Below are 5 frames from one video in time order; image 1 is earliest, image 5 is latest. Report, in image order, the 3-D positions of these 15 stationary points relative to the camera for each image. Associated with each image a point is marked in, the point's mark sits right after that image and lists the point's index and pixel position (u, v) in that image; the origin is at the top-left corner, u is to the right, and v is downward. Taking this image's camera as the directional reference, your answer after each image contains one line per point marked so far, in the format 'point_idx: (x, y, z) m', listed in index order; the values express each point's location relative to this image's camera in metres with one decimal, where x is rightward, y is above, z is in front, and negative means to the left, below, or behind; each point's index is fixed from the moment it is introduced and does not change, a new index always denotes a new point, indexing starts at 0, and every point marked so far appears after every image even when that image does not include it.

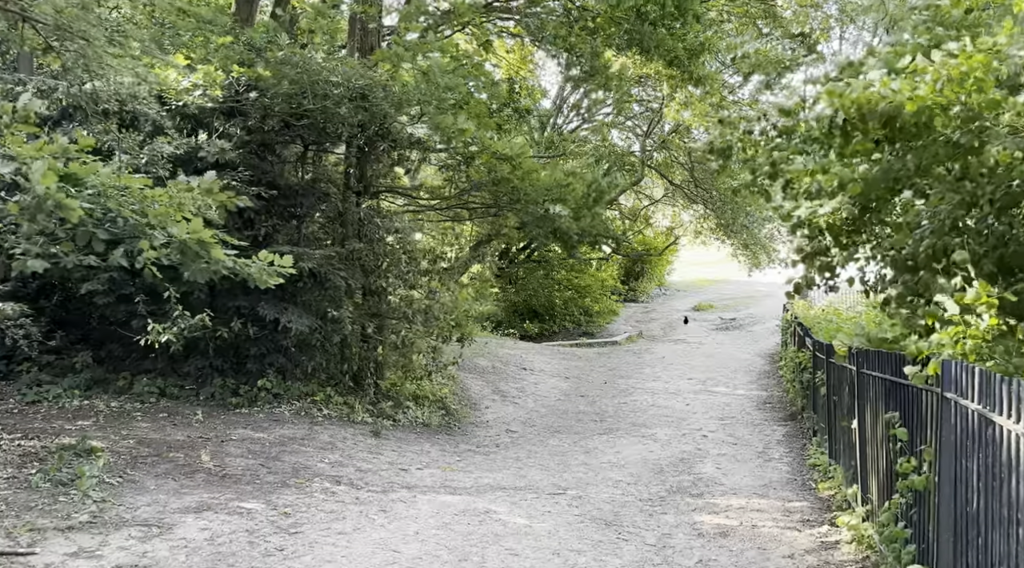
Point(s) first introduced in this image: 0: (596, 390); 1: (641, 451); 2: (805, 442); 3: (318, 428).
0: (+1.4, -1.8, +15.7) m
1: (+1.4, -1.8, +10.4) m
2: (+3.4, -1.8, +10.9) m
3: (-1.8, -1.4, +9.1) m
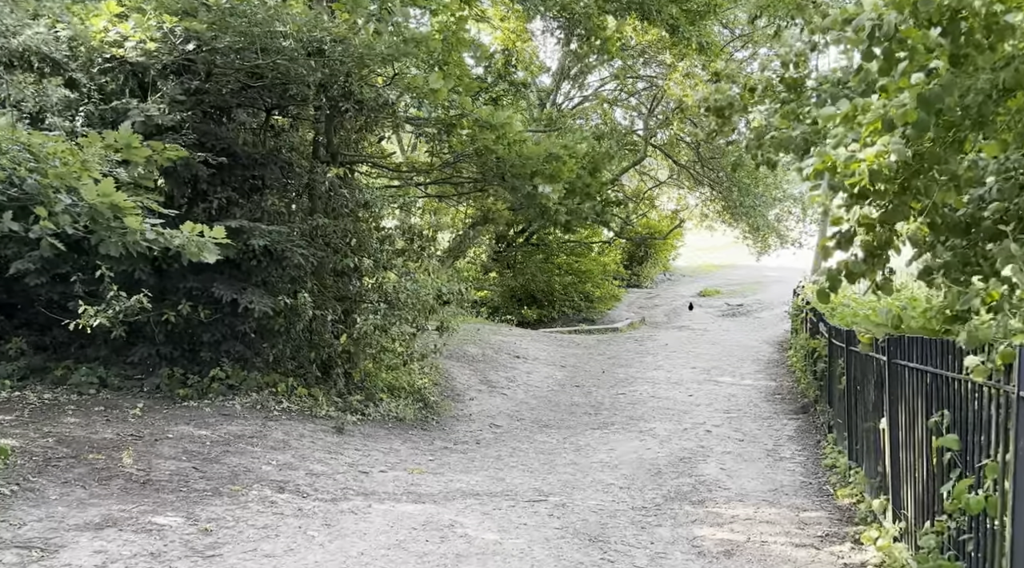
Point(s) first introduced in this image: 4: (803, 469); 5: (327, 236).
0: (+1.2, -1.5, +14.7) m
1: (+1.2, -1.6, +9.4) m
2: (+3.2, -1.6, +9.9) m
3: (-2.0, -1.2, +8.1) m
4: (+2.5, -1.6, +8.4) m
5: (-1.8, +0.5, +9.4) m
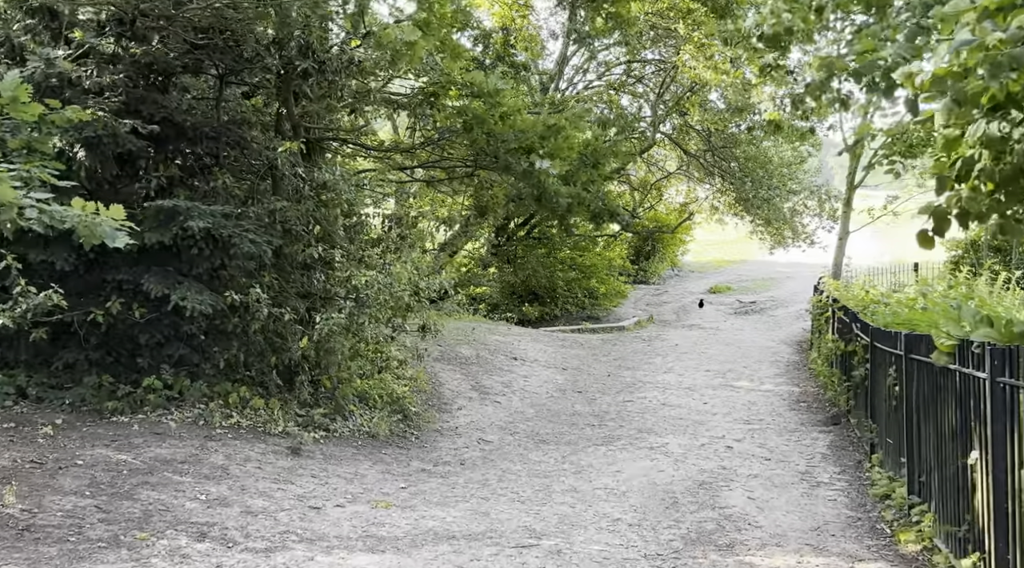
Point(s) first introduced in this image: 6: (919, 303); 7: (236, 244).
0: (+1.2, -1.4, +13.4) m
1: (+1.1, -1.6, +8.0) m
2: (+3.1, -1.6, +8.5) m
3: (-2.1, -1.1, +6.8) m
4: (+2.5, -1.6, +7.0) m
5: (-1.9, +0.5, +8.1) m
6: (+4.7, -0.2, +11.1) m
7: (-2.1, +0.3, +7.4) m
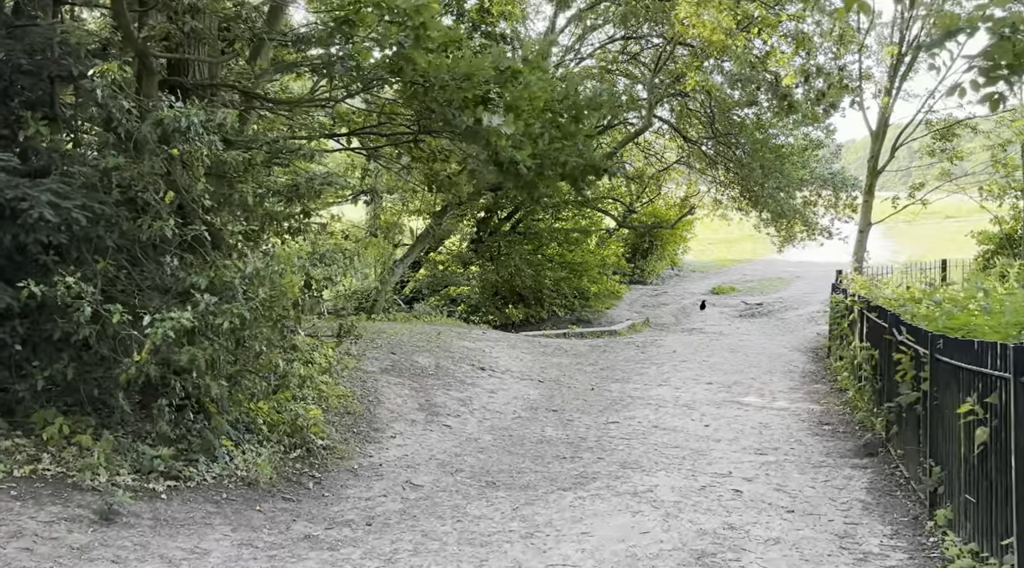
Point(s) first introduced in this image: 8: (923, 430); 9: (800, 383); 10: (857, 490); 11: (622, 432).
0: (+0.7, -1.4, +11.2) m
1: (+0.7, -1.5, +5.8) m
2: (+2.7, -1.5, +6.3) m
3: (-2.6, -1.1, +4.6) m
4: (+2.0, -1.5, +4.8) m
5: (-2.4, +0.6, +5.9) m
6: (+4.3, -0.2, +8.9) m
7: (-2.6, +0.4, +5.2) m
8: (+2.9, -1.0, +6.8) m
9: (+3.8, -1.3, +12.5) m
10: (+2.6, -1.5, +7.2) m
11: (+1.1, -1.5, +9.4) m
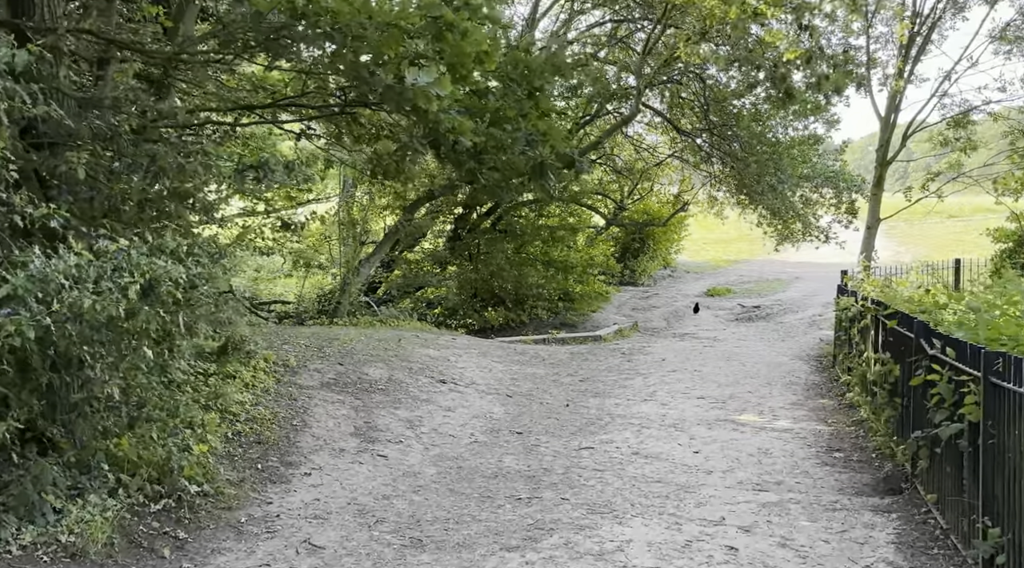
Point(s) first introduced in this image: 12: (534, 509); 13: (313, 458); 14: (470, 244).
0: (+0.3, -1.4, +9.7) m
1: (+0.3, -1.5, +4.3) m
2: (+2.3, -1.5, +4.8) m
3: (-2.9, -1.1, +3.1) m
4: (+1.6, -1.5, +3.3) m
5: (-2.7, +0.6, +4.4) m
6: (+3.9, -0.2, +7.4) m
7: (-3.0, +0.4, +3.7) m
8: (+2.5, -1.0, +5.3) m
9: (+3.4, -1.3, +11.0) m
10: (+2.2, -1.6, +5.7) m
11: (+0.7, -1.5, +7.9) m
12: (+0.1, -1.5, +6.3) m
13: (-1.5, -1.3, +6.9) m
14: (-0.9, +0.8, +19.4) m
